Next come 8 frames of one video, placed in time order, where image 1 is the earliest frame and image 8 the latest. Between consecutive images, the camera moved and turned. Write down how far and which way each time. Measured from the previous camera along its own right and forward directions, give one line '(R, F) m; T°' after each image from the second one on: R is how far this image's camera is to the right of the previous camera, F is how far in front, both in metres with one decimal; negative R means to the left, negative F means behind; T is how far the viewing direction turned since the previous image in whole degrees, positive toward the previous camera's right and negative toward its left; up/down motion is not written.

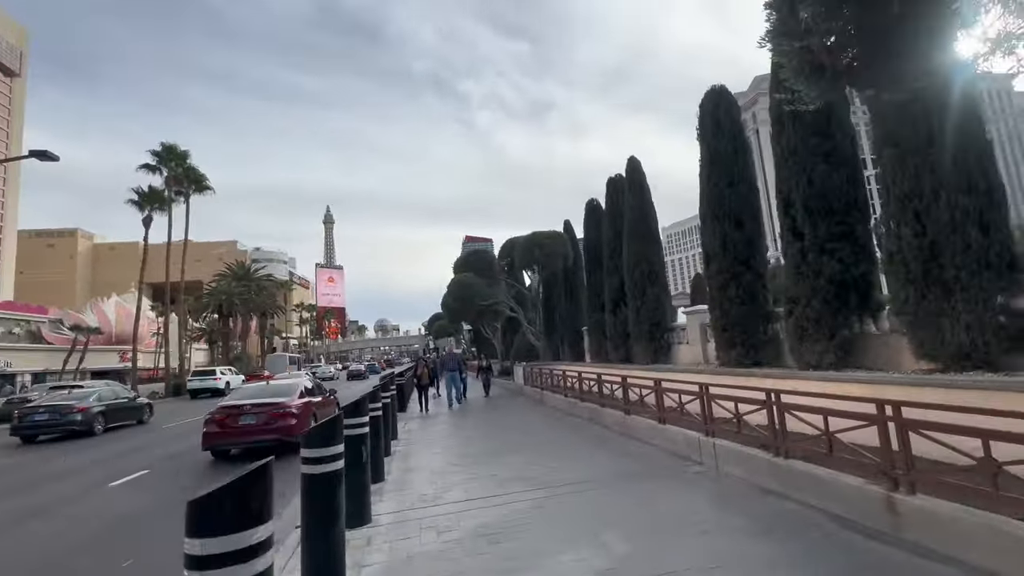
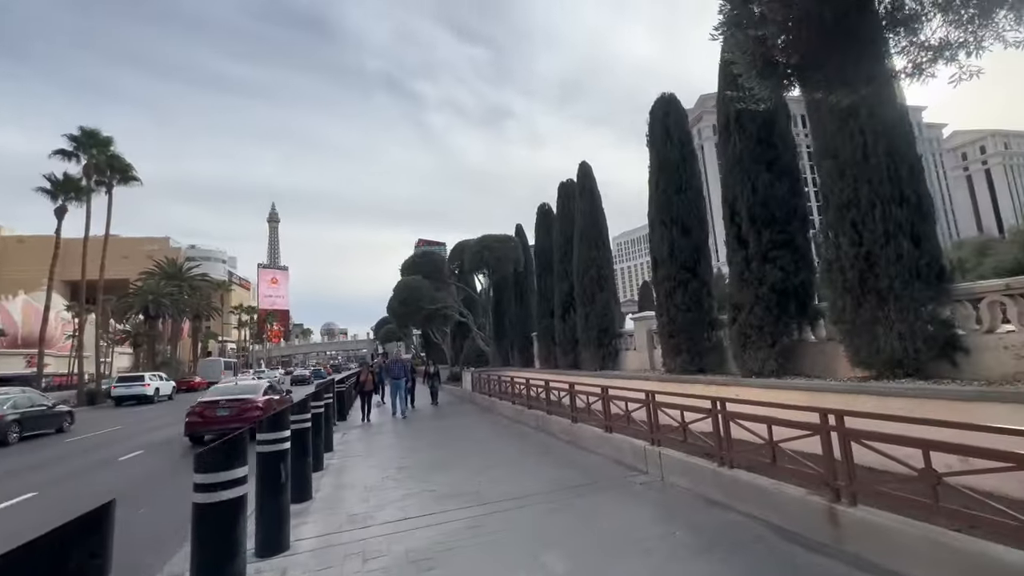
(+0.1, +0.4) m; +6°
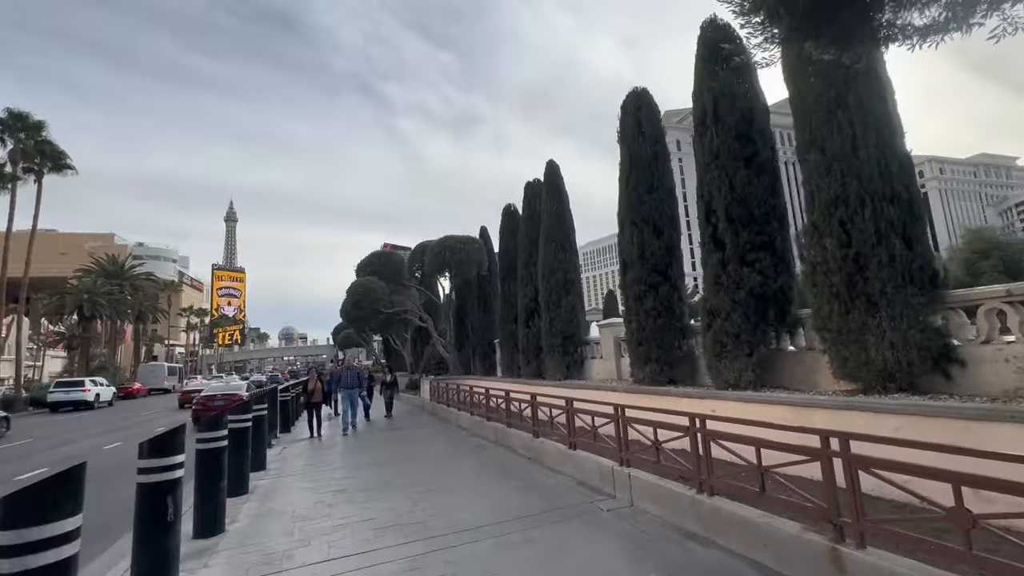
(+0.2, +0.9) m; +4°
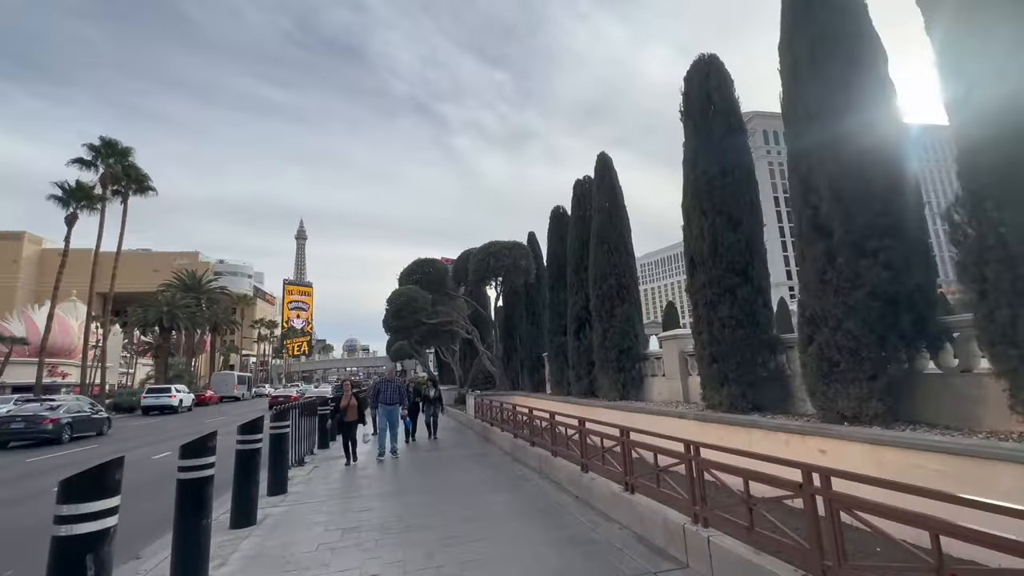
(+0.2, +1.4) m; -7°
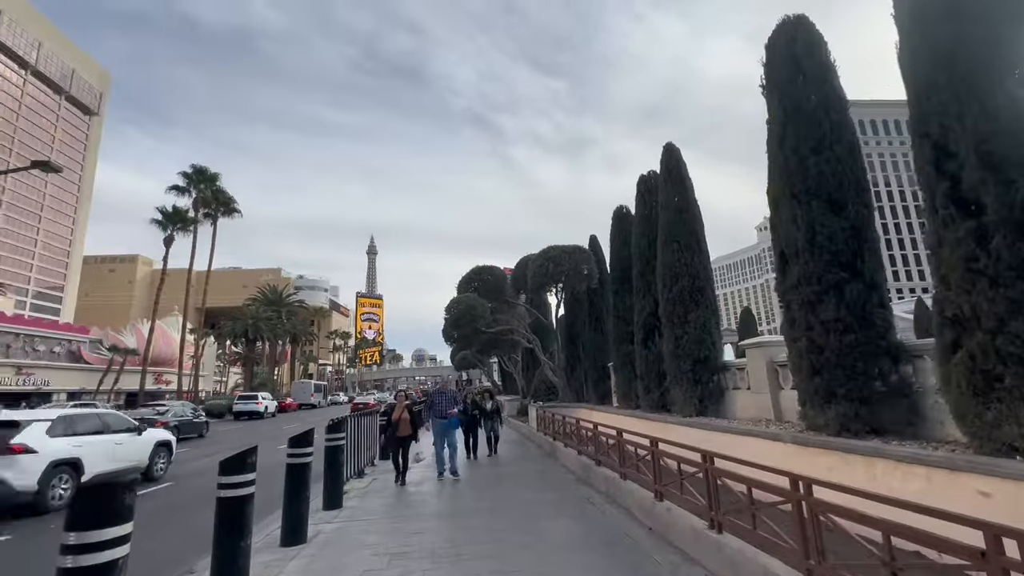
(+0.1, +0.7) m; -8°
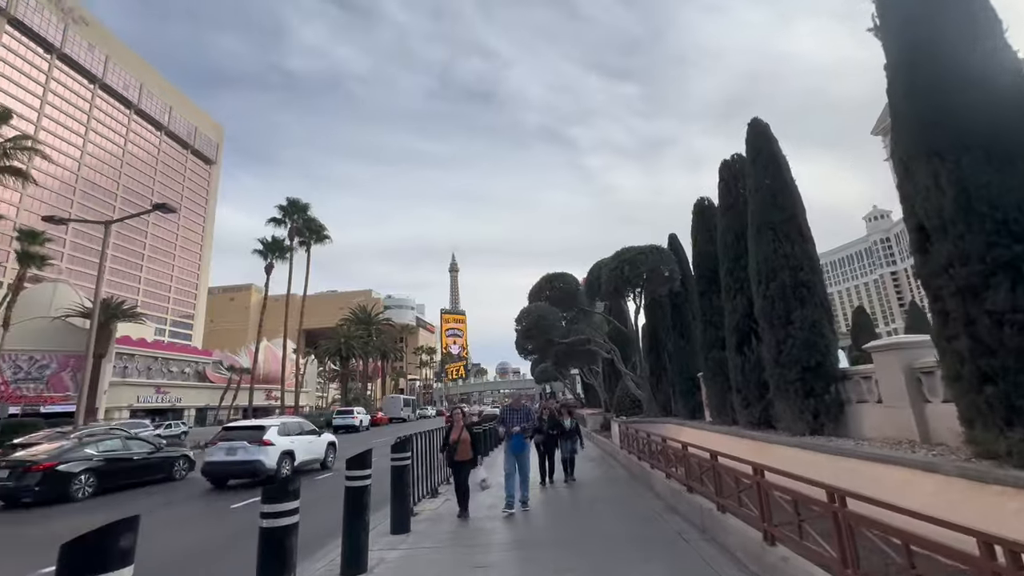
(+0.2, +0.8) m; -10°
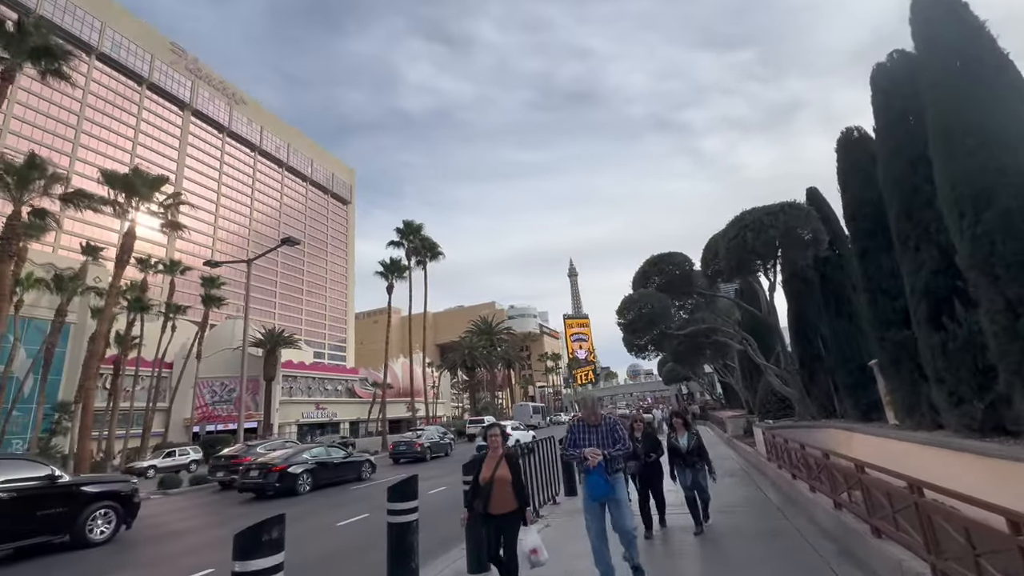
(+0.7, +1.8) m; -15°
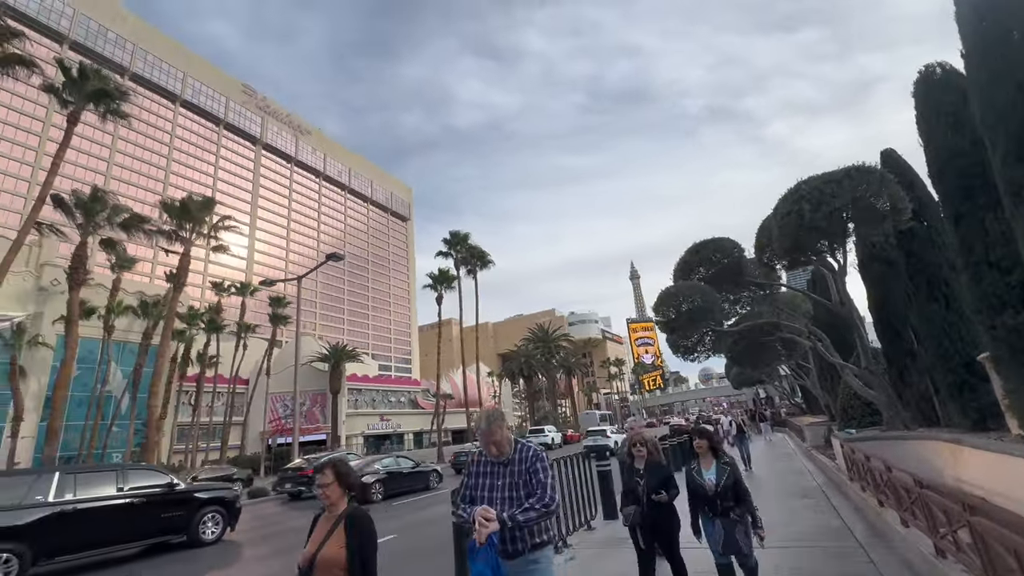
(+1.0, +1.2) m; -7°
